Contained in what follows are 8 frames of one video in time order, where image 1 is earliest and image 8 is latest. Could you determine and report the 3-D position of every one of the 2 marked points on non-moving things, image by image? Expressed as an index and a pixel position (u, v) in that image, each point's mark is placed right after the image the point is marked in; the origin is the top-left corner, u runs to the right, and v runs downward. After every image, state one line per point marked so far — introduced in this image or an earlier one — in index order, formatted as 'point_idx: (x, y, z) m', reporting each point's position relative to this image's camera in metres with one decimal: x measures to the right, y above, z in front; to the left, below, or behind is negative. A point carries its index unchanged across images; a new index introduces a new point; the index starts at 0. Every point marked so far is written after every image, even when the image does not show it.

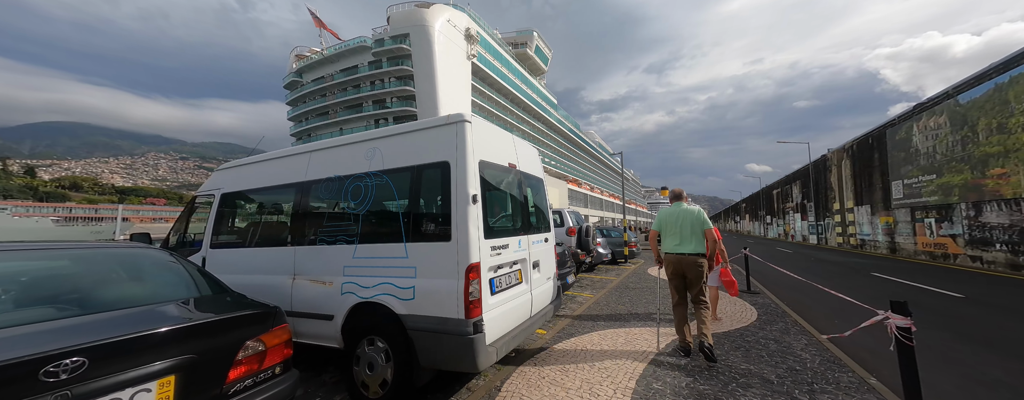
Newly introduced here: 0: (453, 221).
0: (-0.4, -0.2, +2.2) m
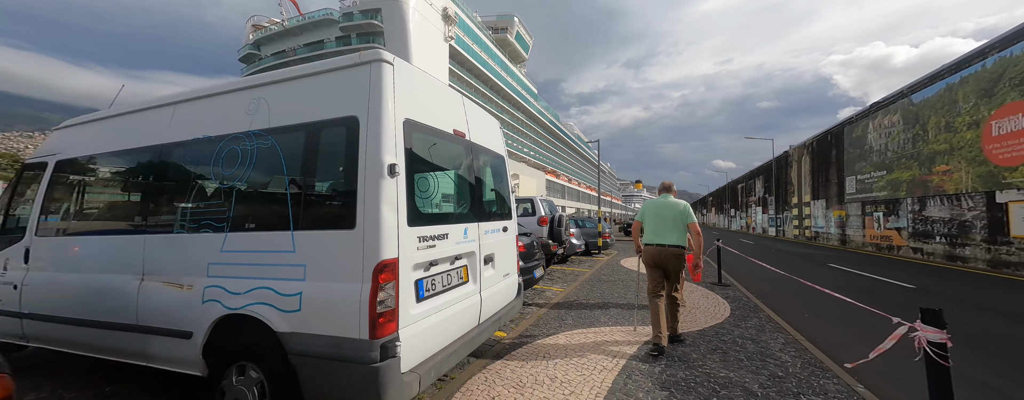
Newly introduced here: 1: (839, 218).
0: (-0.8, 0.0, +1.5) m
1: (+21.2, -1.2, +19.4) m
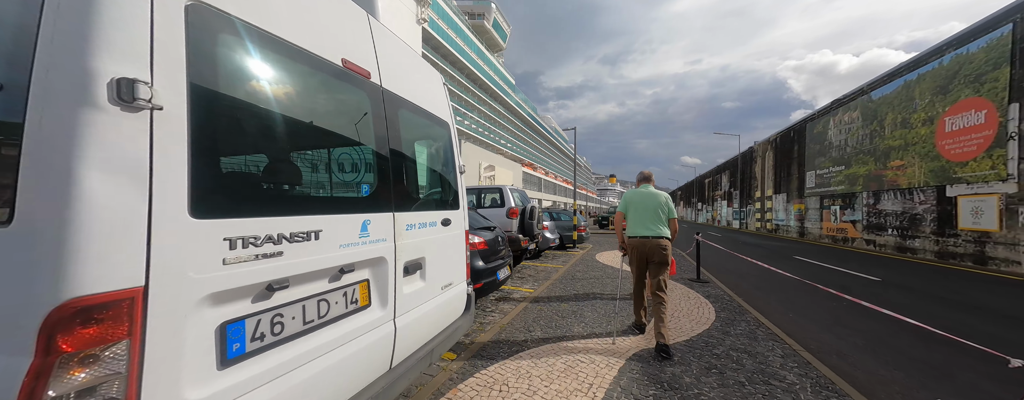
0: (-1.1, +0.1, +0.7) m
1: (+19.4, -0.8, +20.2) m
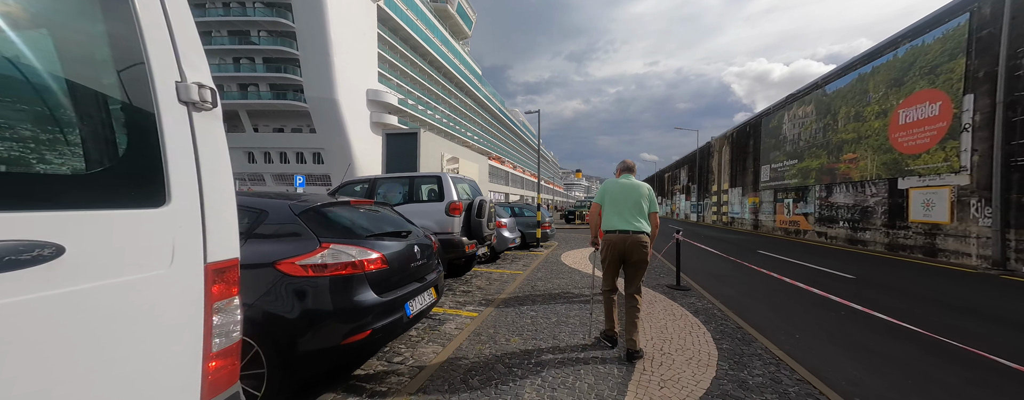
0: (-1.4, +0.1, -1.0) m
1: (+16.8, -0.3, +20.7) m
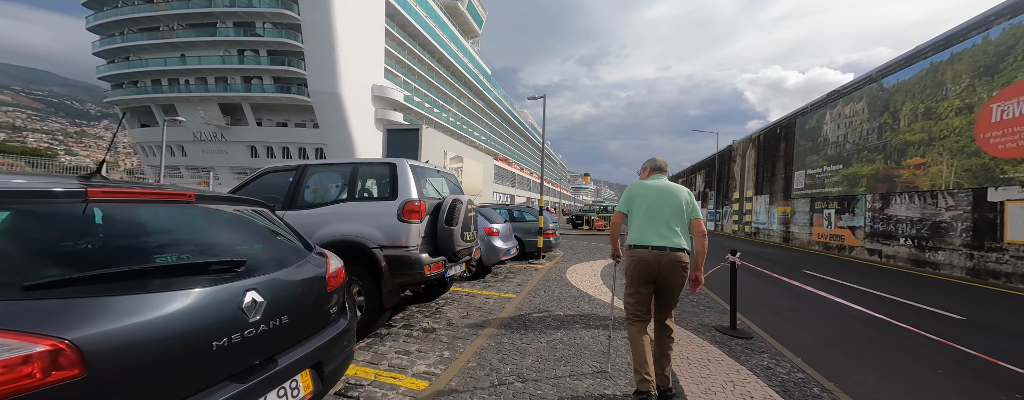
0: (-1.8, +0.2, -2.6) m
1: (+16.9, -0.9, +18.6) m
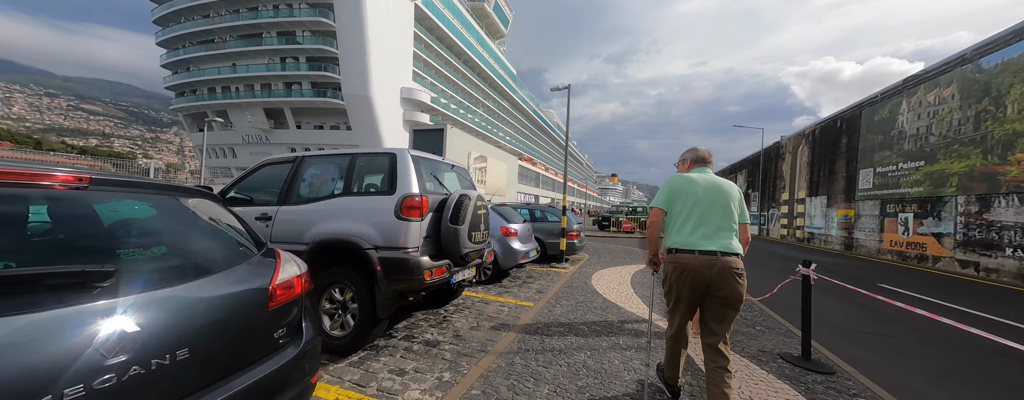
0: (-2.2, +0.3, -3.0) m
1: (+18.3, -1.0, +16.5) m
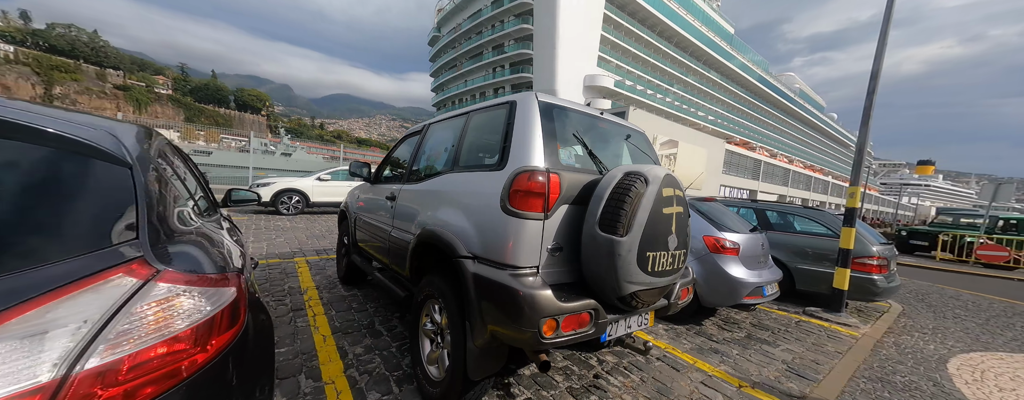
0: (-4.3, +0.4, -2.8) m
1: (+23.6, -1.8, +1.7) m
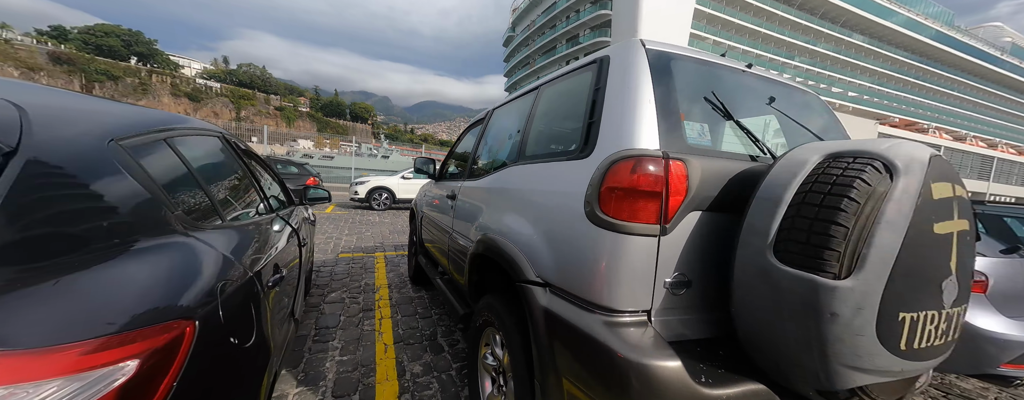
0: (-4.9, +0.3, -2.3) m
1: (+23.2, -1.9, -4.6) m
